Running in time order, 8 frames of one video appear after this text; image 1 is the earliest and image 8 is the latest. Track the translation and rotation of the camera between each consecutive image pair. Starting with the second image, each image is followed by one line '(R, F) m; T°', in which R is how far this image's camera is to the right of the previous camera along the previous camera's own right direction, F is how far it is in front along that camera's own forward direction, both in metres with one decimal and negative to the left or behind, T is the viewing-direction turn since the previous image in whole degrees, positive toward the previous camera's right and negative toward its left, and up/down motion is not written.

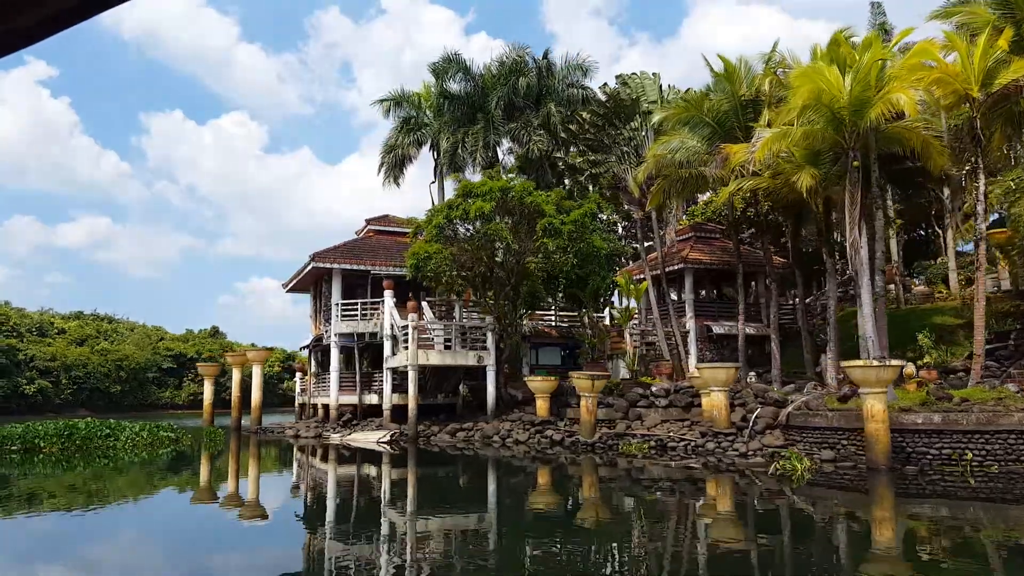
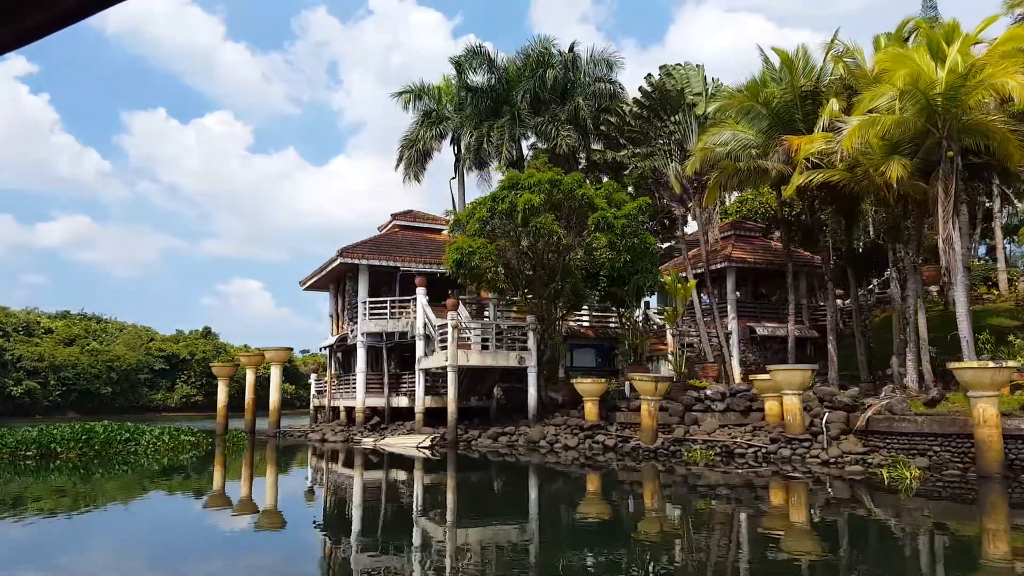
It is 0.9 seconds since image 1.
(-0.7, +0.5) m; +1°
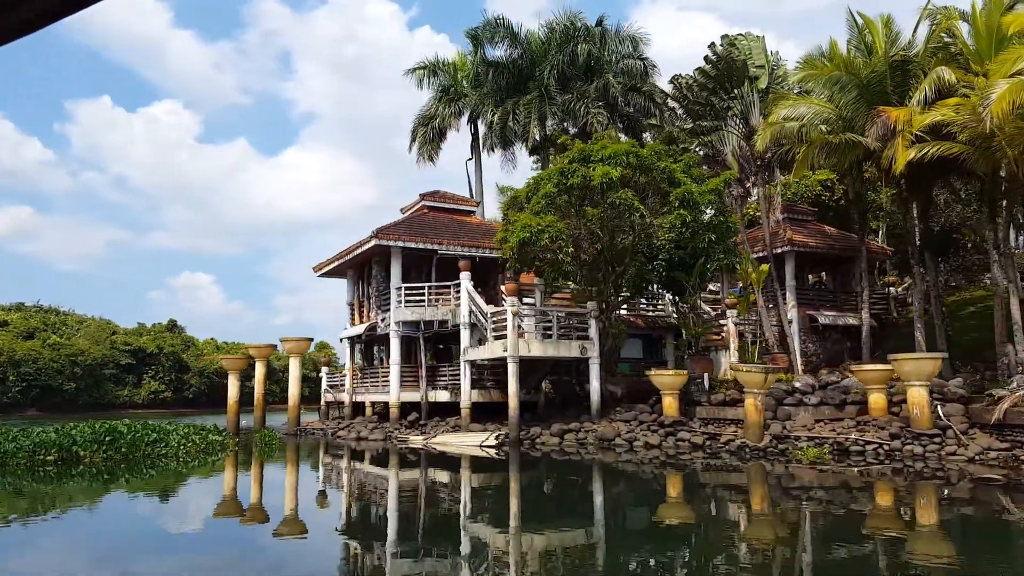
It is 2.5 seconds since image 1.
(-1.2, +0.9) m; +3°
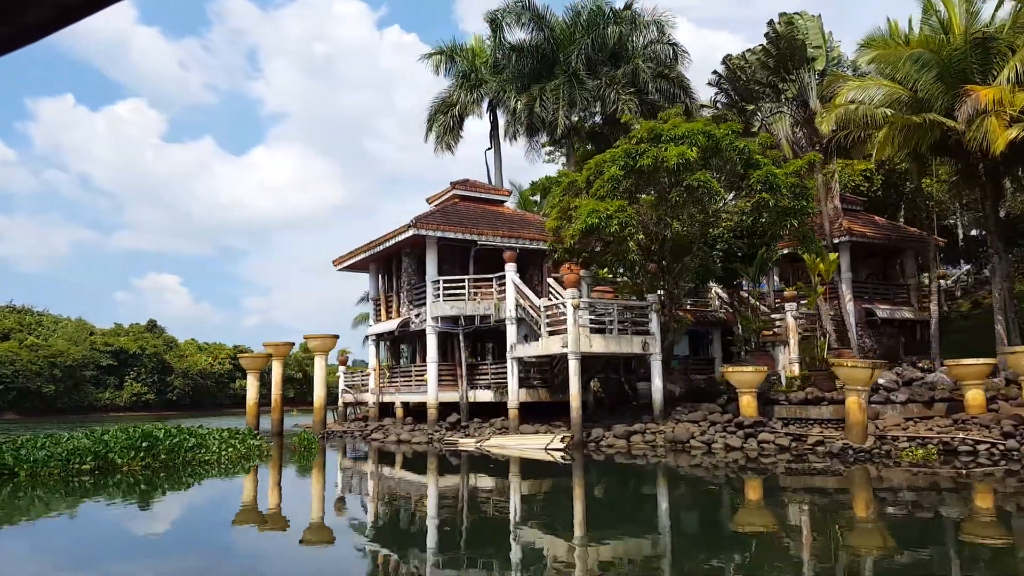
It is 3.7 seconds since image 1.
(-0.9, +0.7) m; +2°
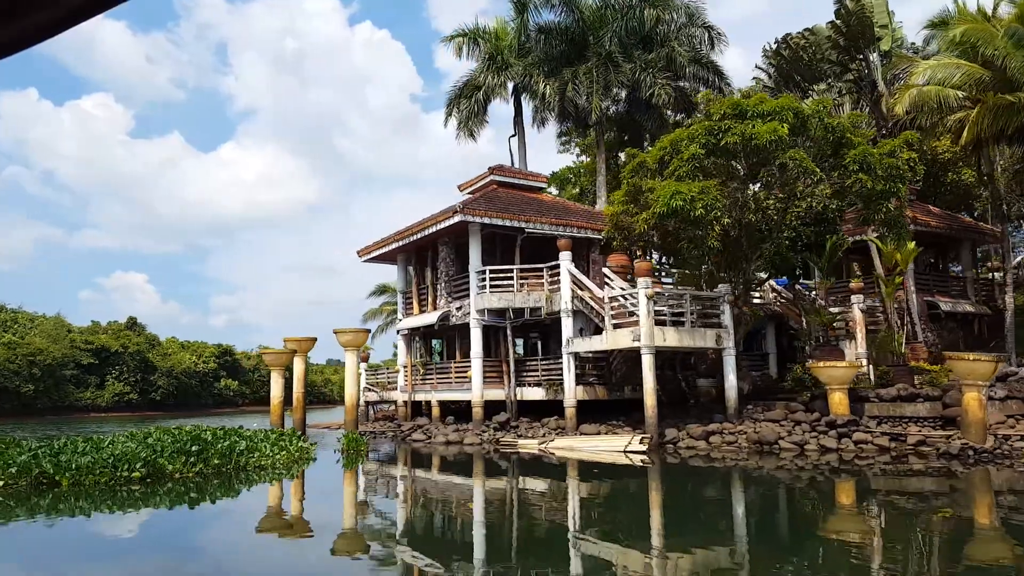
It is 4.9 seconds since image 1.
(-0.9, +0.7) m; +2°
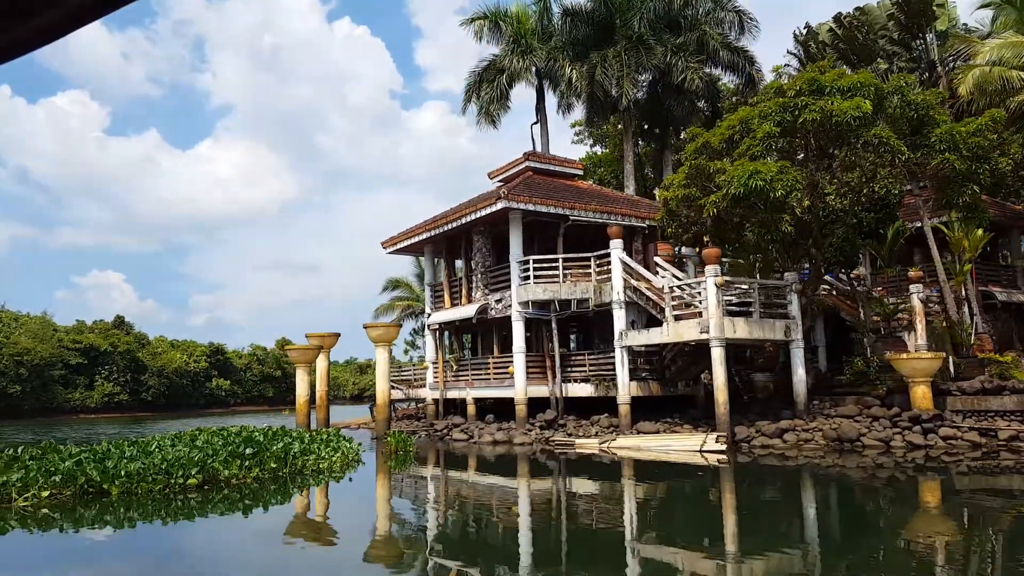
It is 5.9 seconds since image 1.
(-0.7, +0.5) m; +1°
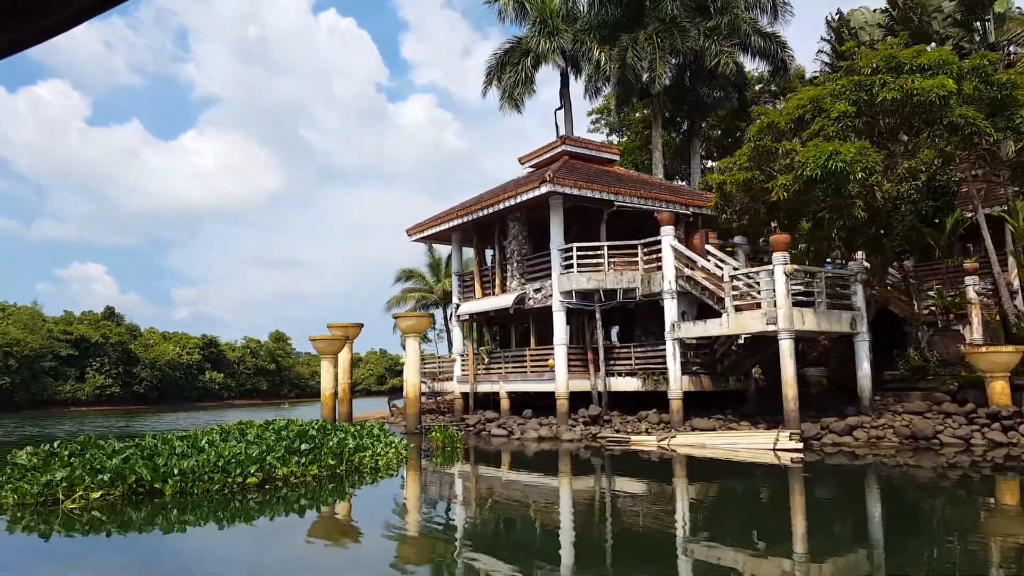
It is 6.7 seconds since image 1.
(-0.6, +0.4) m; +1°
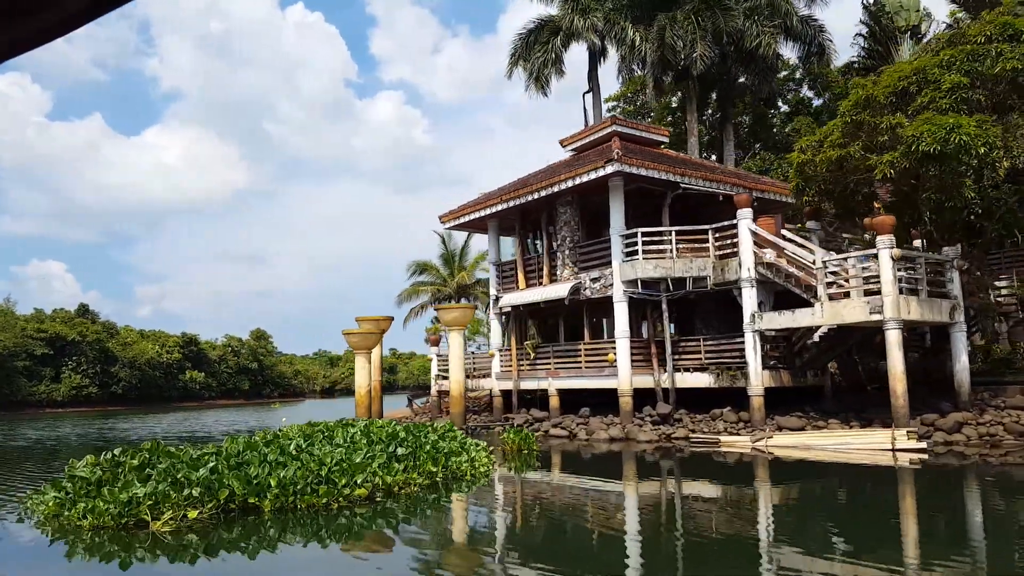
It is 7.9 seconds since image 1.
(-0.9, +0.7) m; +2°
